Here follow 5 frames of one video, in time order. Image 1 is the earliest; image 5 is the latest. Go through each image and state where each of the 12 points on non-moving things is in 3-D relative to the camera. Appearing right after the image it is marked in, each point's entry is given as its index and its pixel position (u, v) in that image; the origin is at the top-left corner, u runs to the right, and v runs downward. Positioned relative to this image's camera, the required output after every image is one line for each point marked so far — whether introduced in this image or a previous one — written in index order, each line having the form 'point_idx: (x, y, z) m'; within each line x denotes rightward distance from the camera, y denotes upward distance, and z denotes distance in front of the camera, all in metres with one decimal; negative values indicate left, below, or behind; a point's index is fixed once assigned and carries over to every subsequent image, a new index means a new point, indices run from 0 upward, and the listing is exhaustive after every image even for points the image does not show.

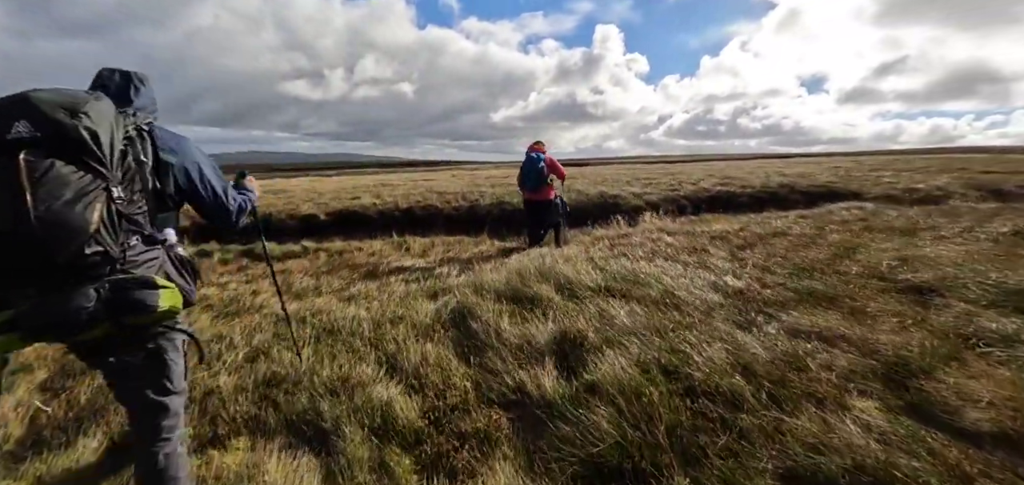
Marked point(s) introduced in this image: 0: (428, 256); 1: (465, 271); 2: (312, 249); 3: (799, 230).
0: (-2.6, -0.4, +12.1) m
1: (-1.0, -0.6, +8.5) m
2: (-9.2, -0.3, +18.2) m
3: (+9.0, +0.4, +12.4) m
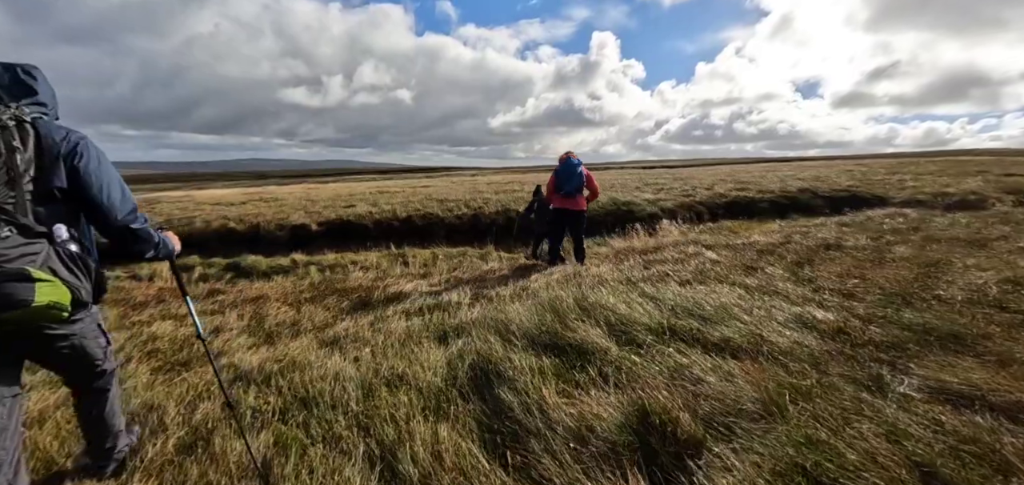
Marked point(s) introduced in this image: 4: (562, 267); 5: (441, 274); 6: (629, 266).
0: (-2.2, -0.8, +10.5) m
1: (-0.6, -1.0, +7.0) m
2: (-8.9, -0.9, +16.6) m
3: (+9.4, 0.0, +10.9) m
4: (+1.3, -0.6, +9.3) m
5: (-1.8, -0.8, +9.9) m
6: (+2.7, -0.6, +9.0) m
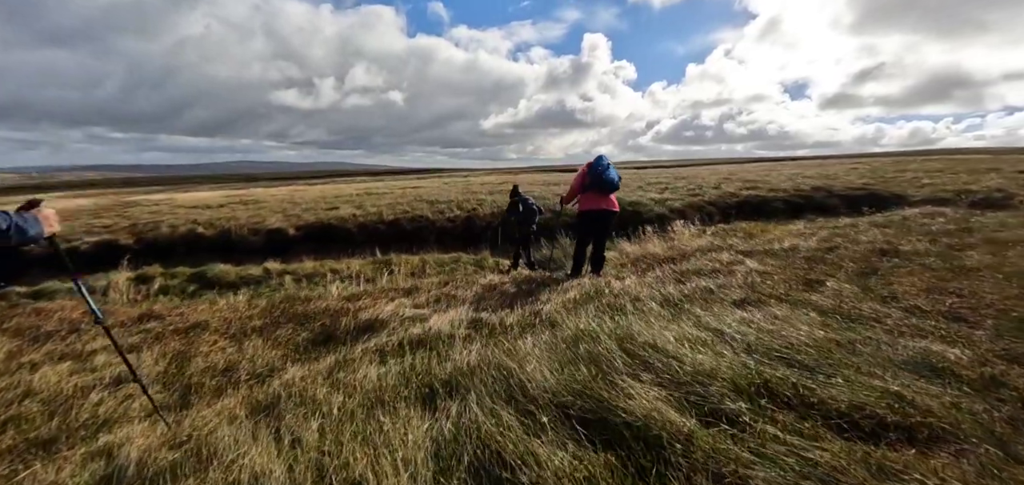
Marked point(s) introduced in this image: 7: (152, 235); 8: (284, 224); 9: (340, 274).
0: (-2.2, -1.0, +8.9) m
1: (-0.4, -1.2, +5.4) m
2: (-8.9, -1.2, +14.8) m
3: (+9.4, -0.1, +9.4) m
4: (+1.3, -0.8, +7.7) m
5: (-1.8, -0.9, +8.3) m
6: (+2.8, -0.7, +7.4) m
7: (-17.2, +0.4, +18.7) m
8: (-10.7, +0.8, +18.3) m
9: (-6.4, -1.2, +14.5) m
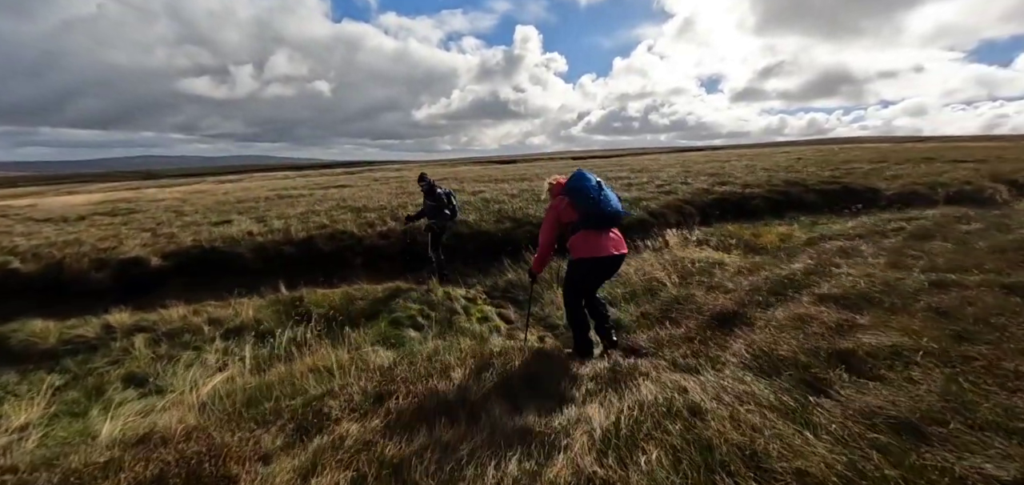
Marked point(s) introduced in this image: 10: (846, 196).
0: (-2.3, -2.0, +5.0) m
1: (-0.1, -2.1, +1.7) m
2: (-9.8, -2.3, +9.9) m
3: (+9.0, -0.5, +7.2) m
4: (+1.3, -1.6, +4.3) m
5: (-1.9, -1.9, +4.5) m
6: (+2.8, -1.5, +4.2) m
7: (-18.7, -1.1, +12.5) m
8: (-12.2, -0.3, +13.0) m
9: (-7.3, -2.2, +9.9) m
10: (+16.6, +2.3, +19.4) m
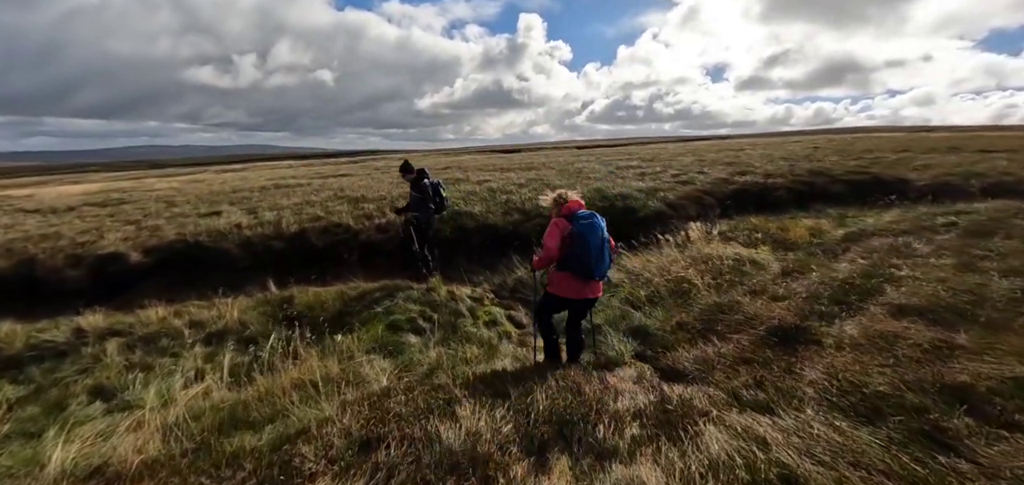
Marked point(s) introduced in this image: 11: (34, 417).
0: (-2.1, -2.0, +4.0) m
1: (+0.1, -2.2, +0.8) m
2: (-9.6, -2.2, +9.0) m
3: (+9.3, -0.5, +6.1) m
4: (+1.5, -1.7, +3.3) m
5: (-1.6, -1.9, +3.5) m
6: (+3.0, -1.6, +3.2) m
7: (-18.4, -0.9, +11.6) m
8: (-11.9, -0.1, +12.1) m
9: (-7.0, -2.1, +9.0) m
10: (+16.9, +2.6, +18.3) m
11: (-7.6, -2.8, +6.2) m
